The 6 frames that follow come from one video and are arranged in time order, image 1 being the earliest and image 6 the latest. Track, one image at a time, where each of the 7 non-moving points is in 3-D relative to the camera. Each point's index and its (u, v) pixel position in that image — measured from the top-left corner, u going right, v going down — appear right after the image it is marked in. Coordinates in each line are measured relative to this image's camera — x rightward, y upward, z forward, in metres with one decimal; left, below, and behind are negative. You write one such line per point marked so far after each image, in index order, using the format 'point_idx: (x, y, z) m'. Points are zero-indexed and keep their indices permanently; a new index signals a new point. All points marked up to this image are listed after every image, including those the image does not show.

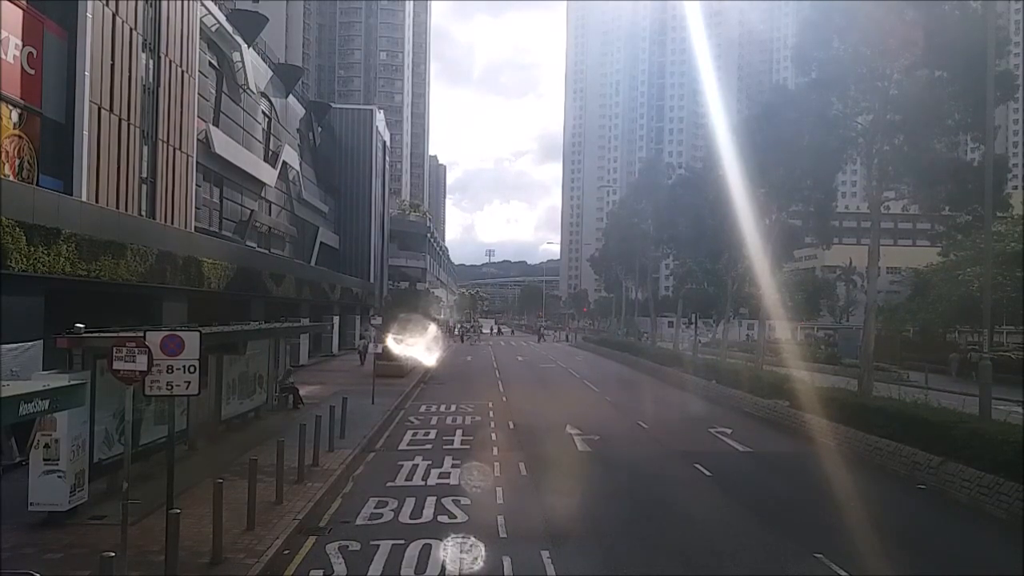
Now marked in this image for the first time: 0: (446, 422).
0: (-1.7, -3.2, +18.8) m
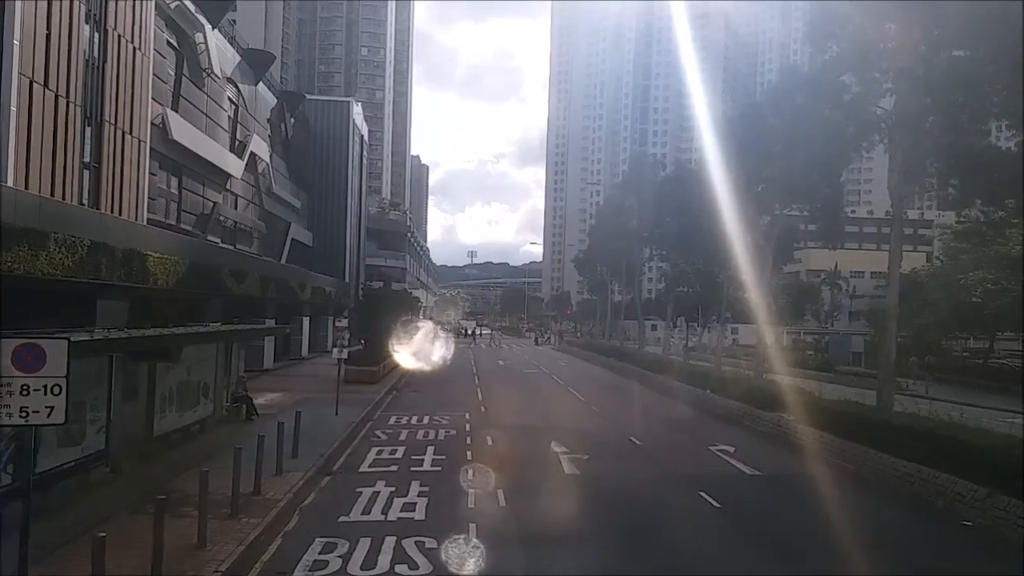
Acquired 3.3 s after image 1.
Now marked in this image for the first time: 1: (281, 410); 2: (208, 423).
0: (-2.2, -3.2, +16.9) m
1: (-5.9, -3.1, +19.8) m
2: (-6.3, -2.8, +16.1) m
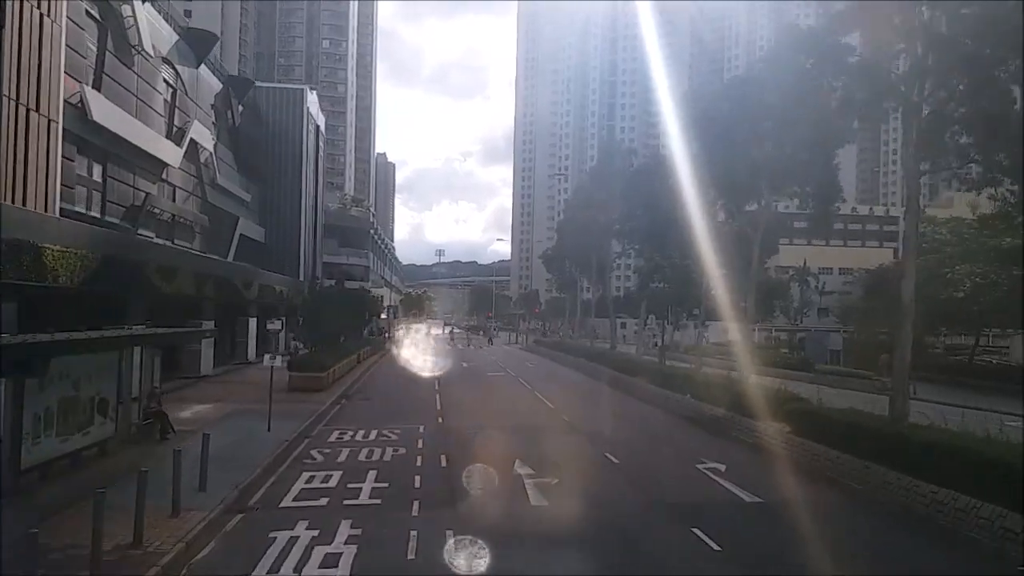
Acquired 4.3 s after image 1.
0: (-2.9, -3.2, +14.5) m
1: (-6.8, -3.1, +17.3) m
2: (-7.1, -2.8, +13.6) m
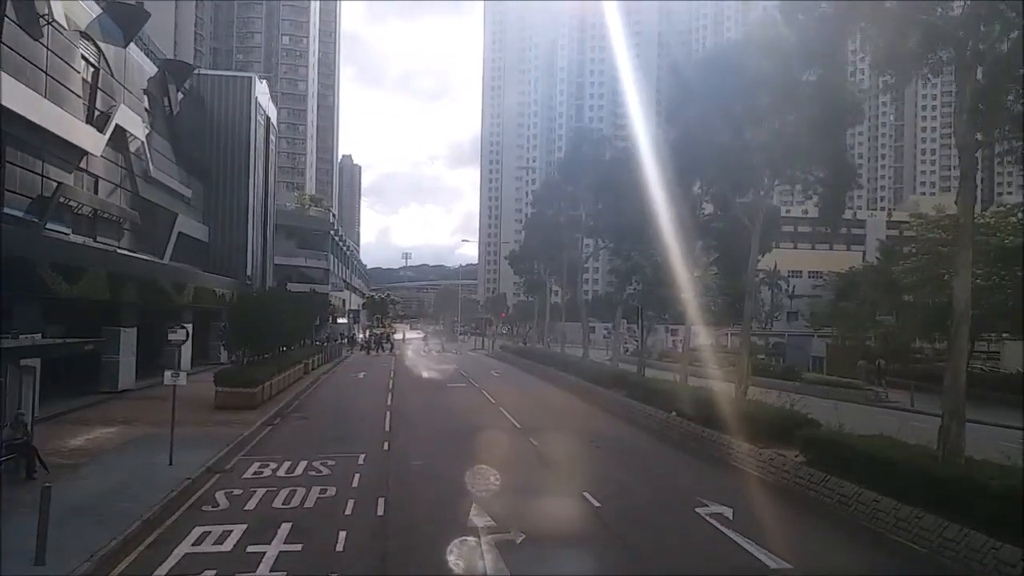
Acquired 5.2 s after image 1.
0: (-3.6, -3.2, +11.7) m
1: (-7.6, -3.1, +14.2) m
2: (-7.7, -2.8, +10.6) m
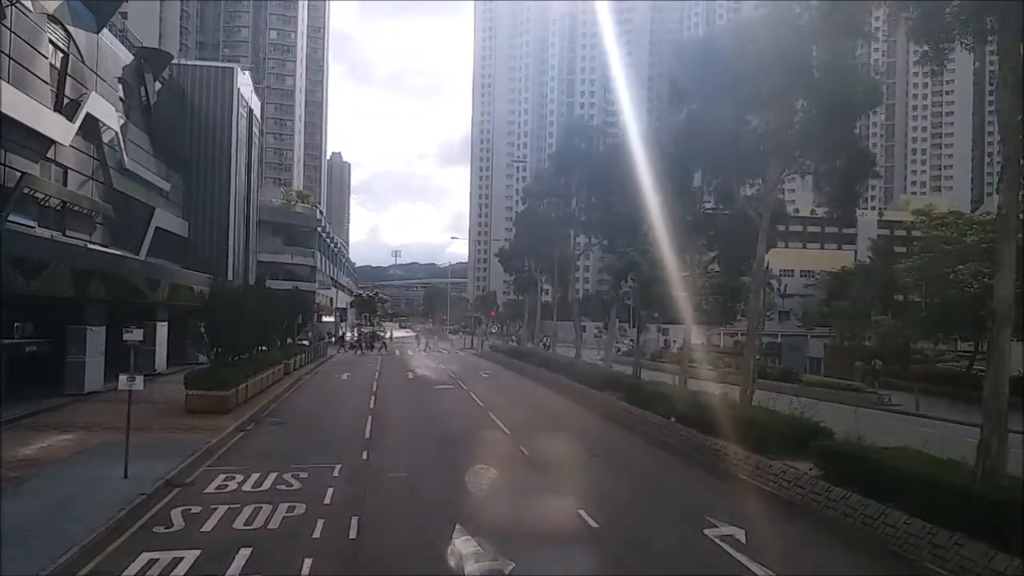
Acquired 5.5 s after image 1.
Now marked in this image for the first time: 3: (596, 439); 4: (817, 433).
0: (-3.8, -3.1, +10.5) m
1: (-7.8, -3.0, +13.0) m
2: (-7.8, -2.7, +9.4) m
3: (+2.2, -4.0, +20.2) m
4: (+5.6, -2.7, +13.9) m
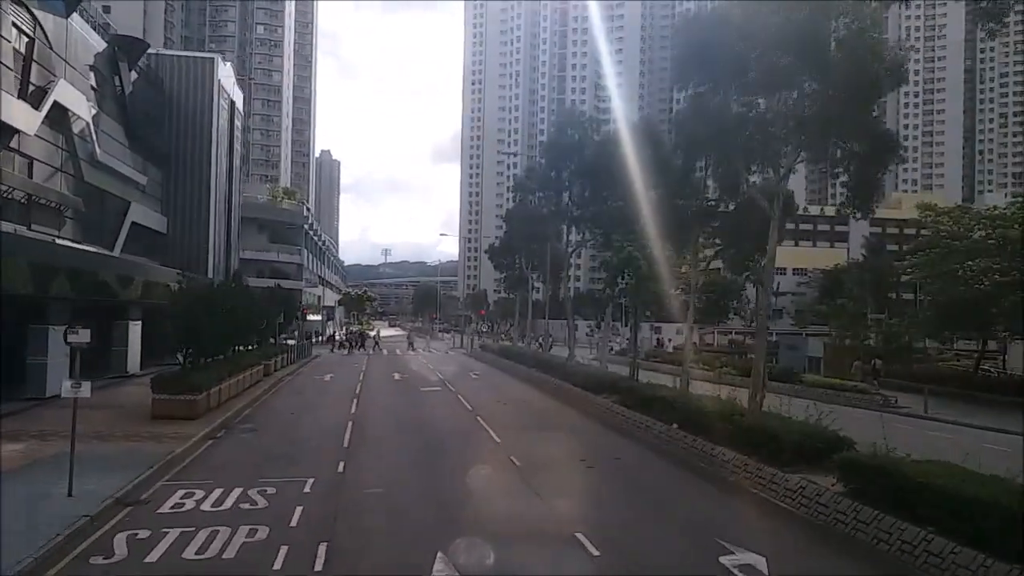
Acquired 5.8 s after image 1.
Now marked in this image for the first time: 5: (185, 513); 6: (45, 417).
0: (-3.9, -3.1, +9.3) m
1: (-8.0, -2.9, +11.7) m
2: (-7.9, -2.6, +8.1) m
3: (+2.0, -3.9, +19.0) m
4: (+5.4, -2.6, +12.8) m
5: (-4.4, -3.1, +10.8) m
6: (-10.8, -3.0, +18.2) m
